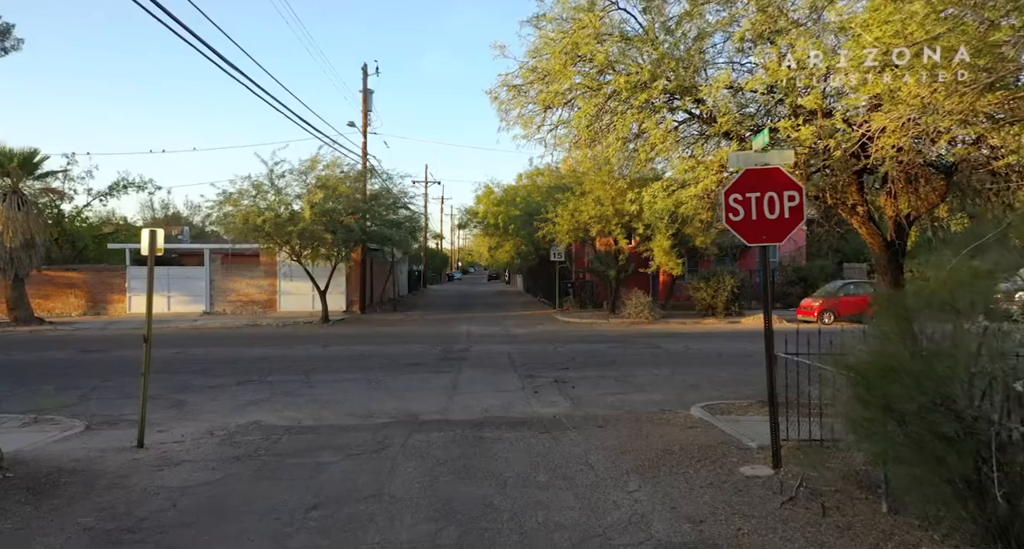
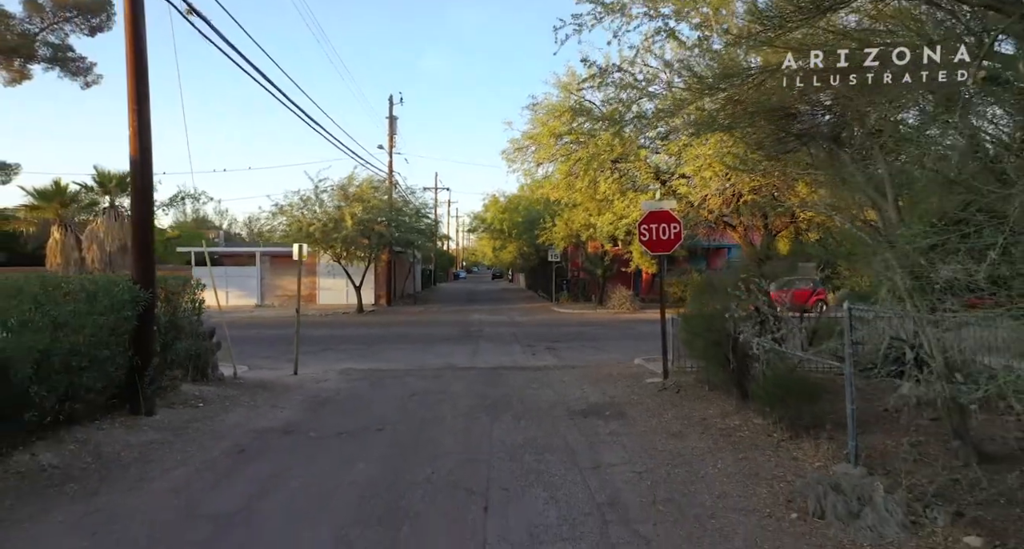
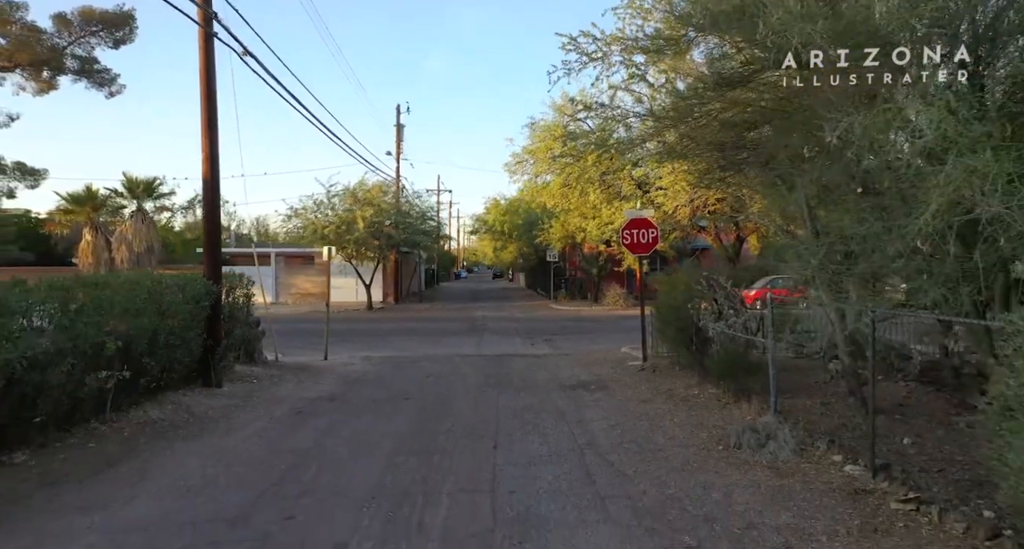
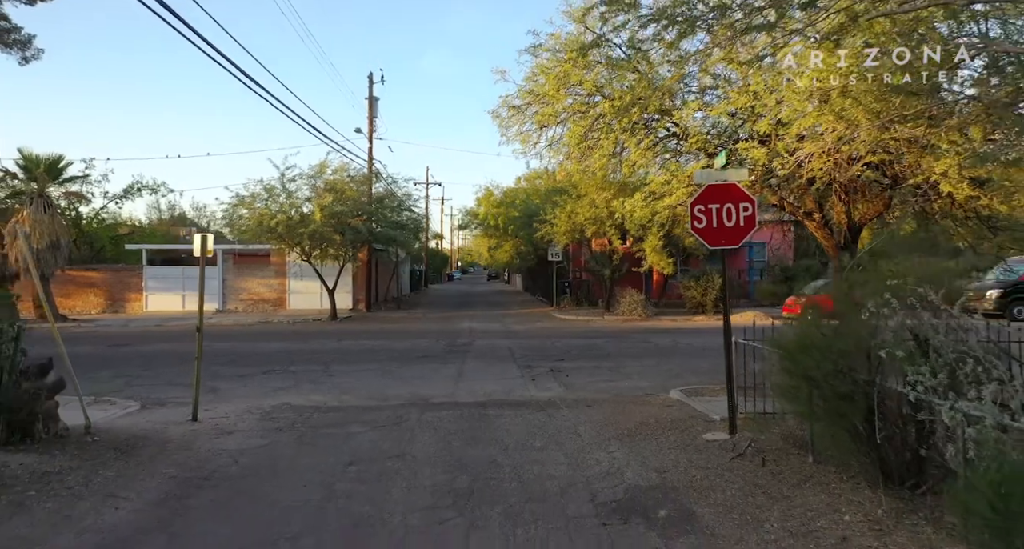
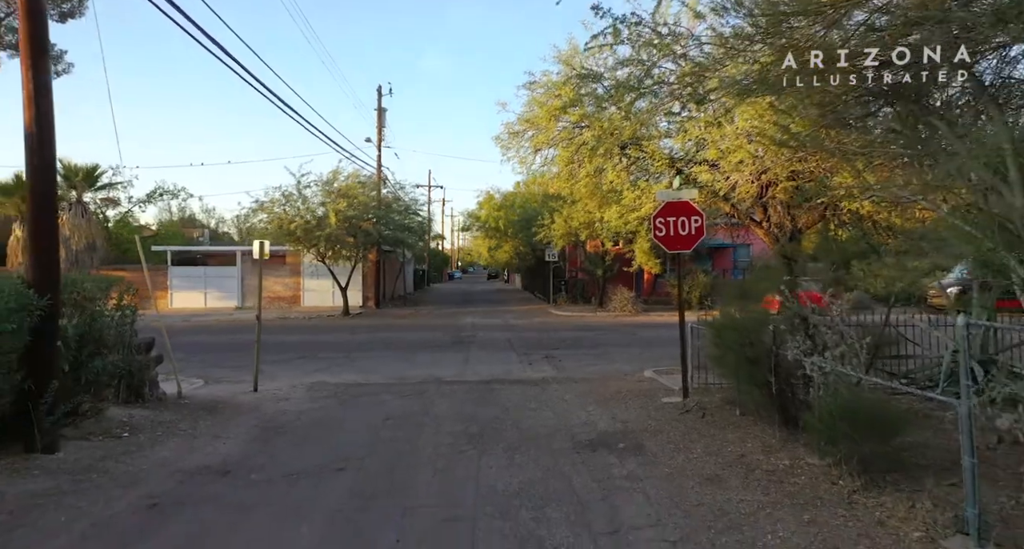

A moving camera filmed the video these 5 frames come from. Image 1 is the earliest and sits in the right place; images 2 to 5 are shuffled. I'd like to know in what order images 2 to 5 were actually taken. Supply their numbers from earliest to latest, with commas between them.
4, 5, 2, 3
